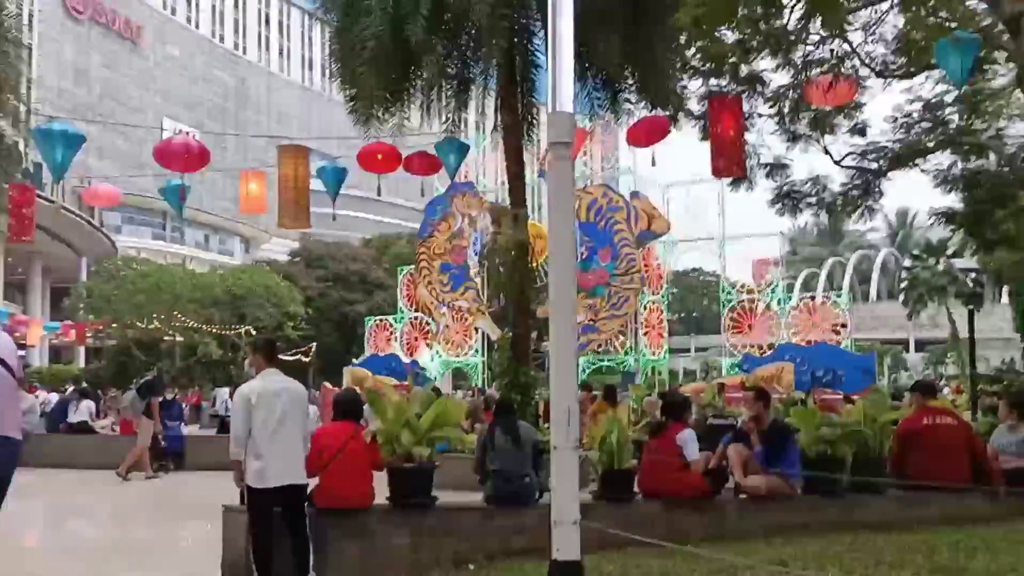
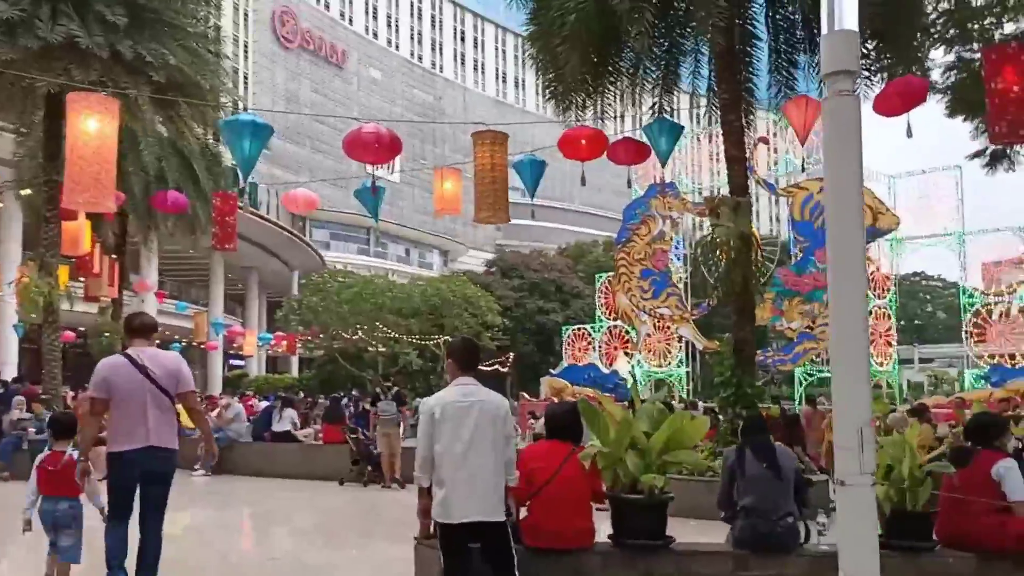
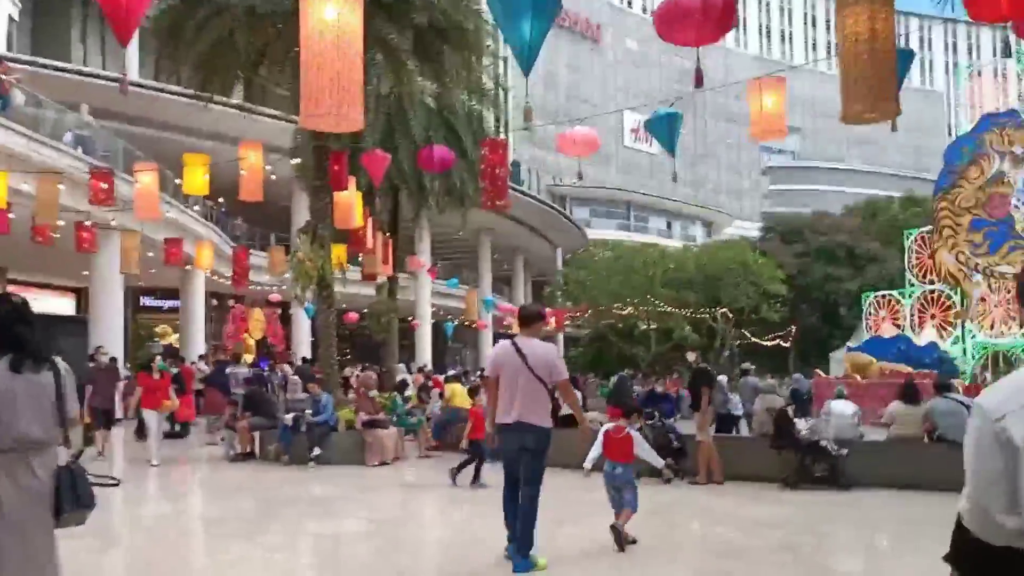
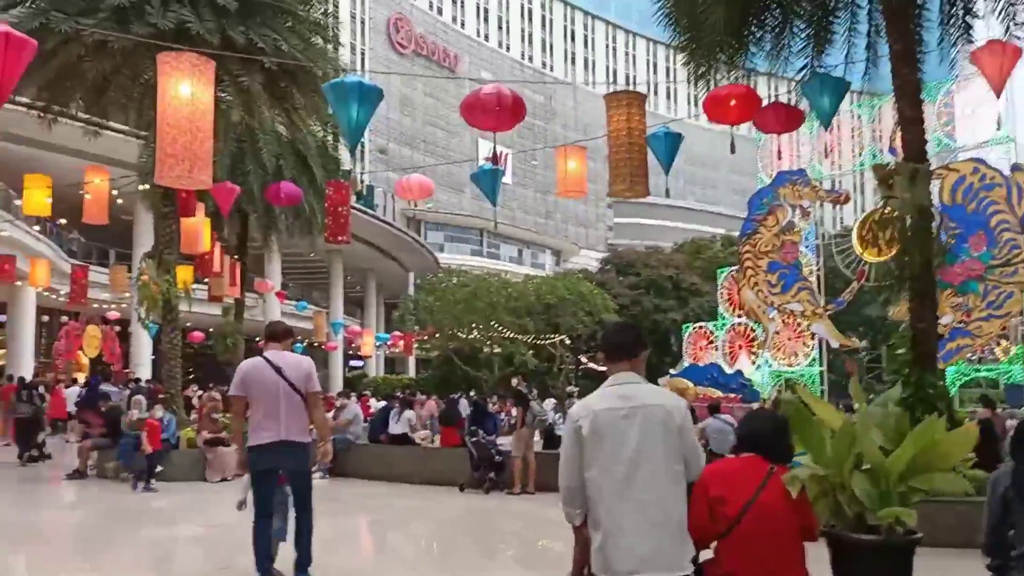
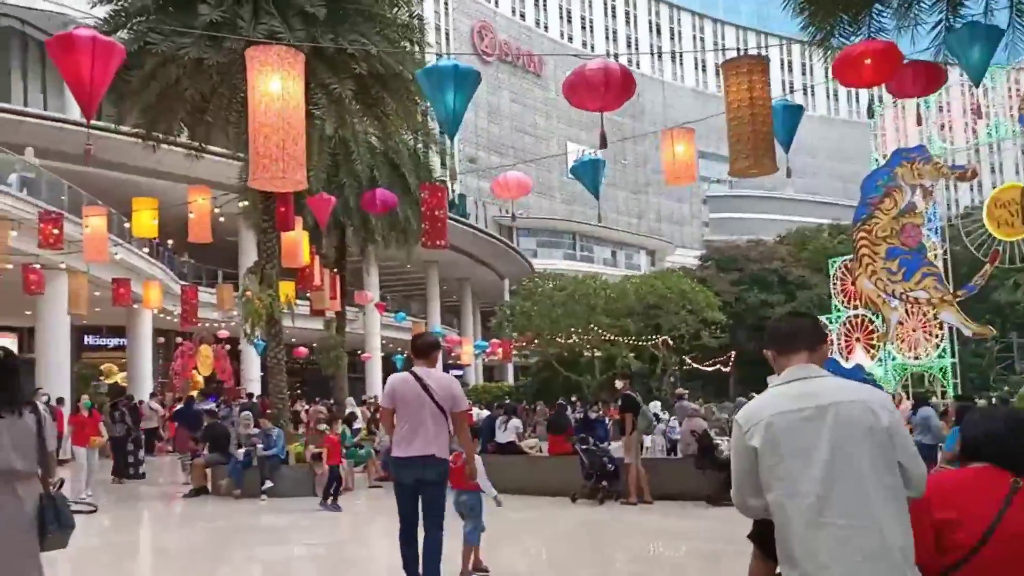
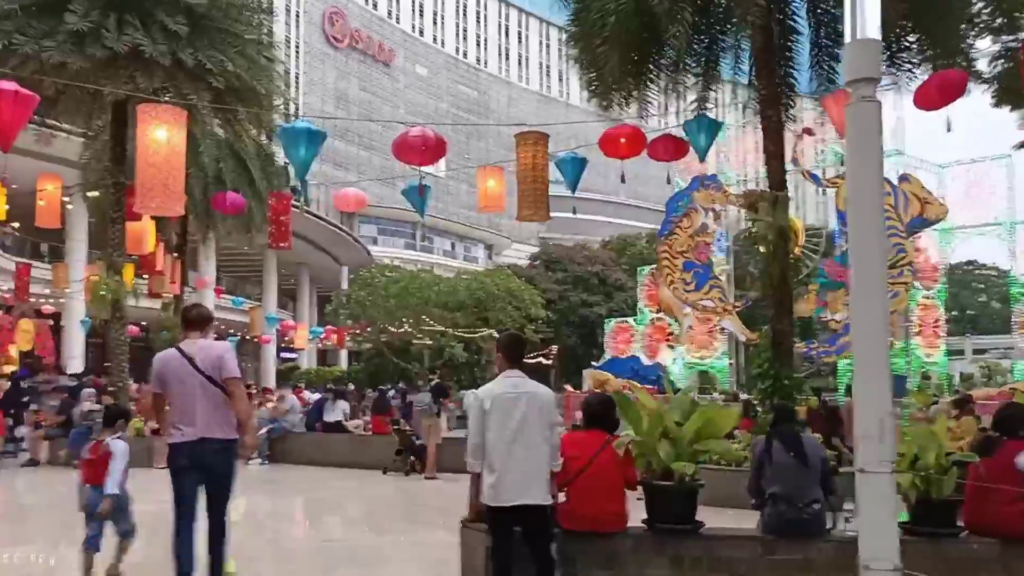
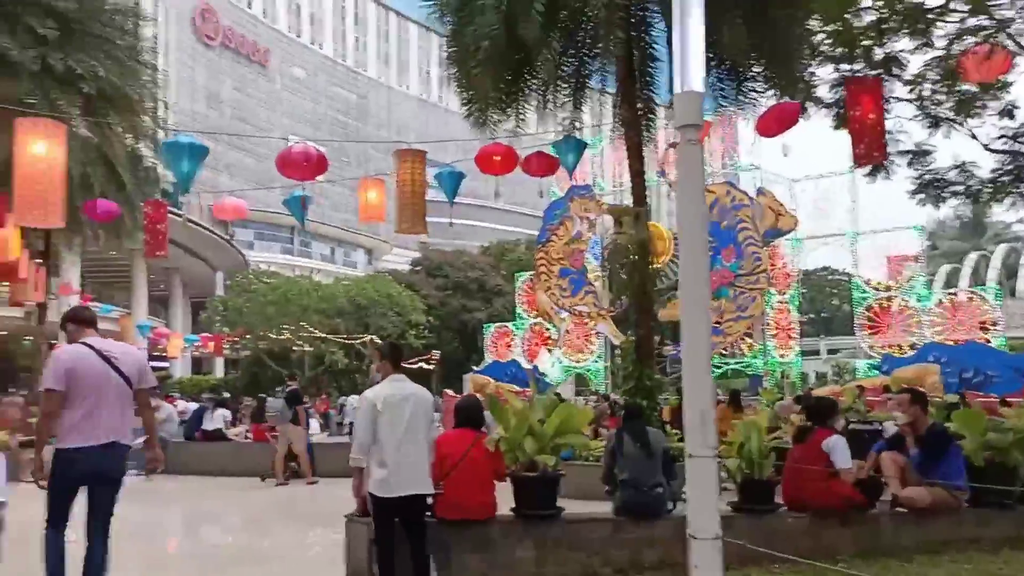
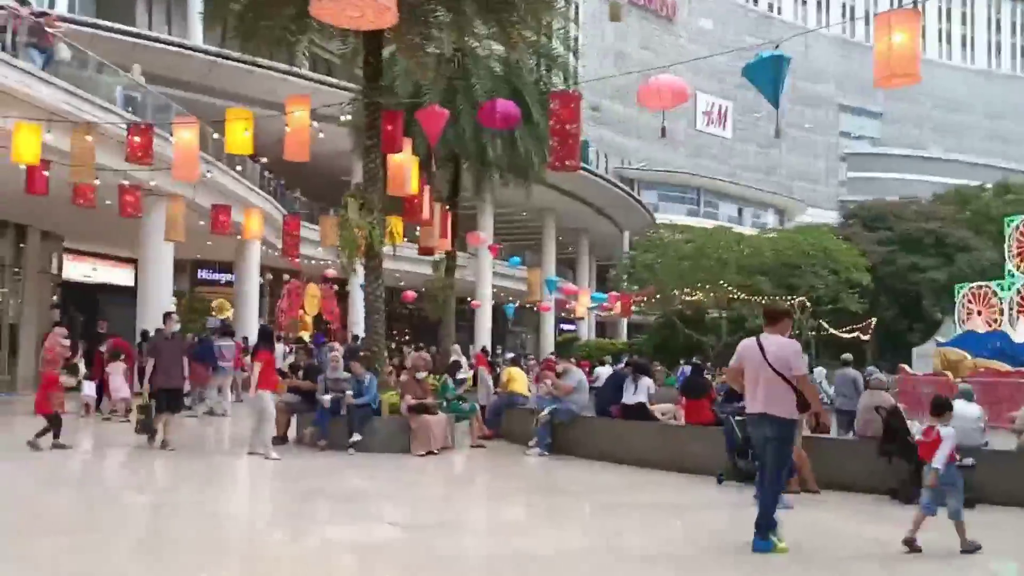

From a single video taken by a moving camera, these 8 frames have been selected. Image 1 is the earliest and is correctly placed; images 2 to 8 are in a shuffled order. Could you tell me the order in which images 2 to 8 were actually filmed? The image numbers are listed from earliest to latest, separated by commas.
7, 6, 2, 4, 5, 3, 8
